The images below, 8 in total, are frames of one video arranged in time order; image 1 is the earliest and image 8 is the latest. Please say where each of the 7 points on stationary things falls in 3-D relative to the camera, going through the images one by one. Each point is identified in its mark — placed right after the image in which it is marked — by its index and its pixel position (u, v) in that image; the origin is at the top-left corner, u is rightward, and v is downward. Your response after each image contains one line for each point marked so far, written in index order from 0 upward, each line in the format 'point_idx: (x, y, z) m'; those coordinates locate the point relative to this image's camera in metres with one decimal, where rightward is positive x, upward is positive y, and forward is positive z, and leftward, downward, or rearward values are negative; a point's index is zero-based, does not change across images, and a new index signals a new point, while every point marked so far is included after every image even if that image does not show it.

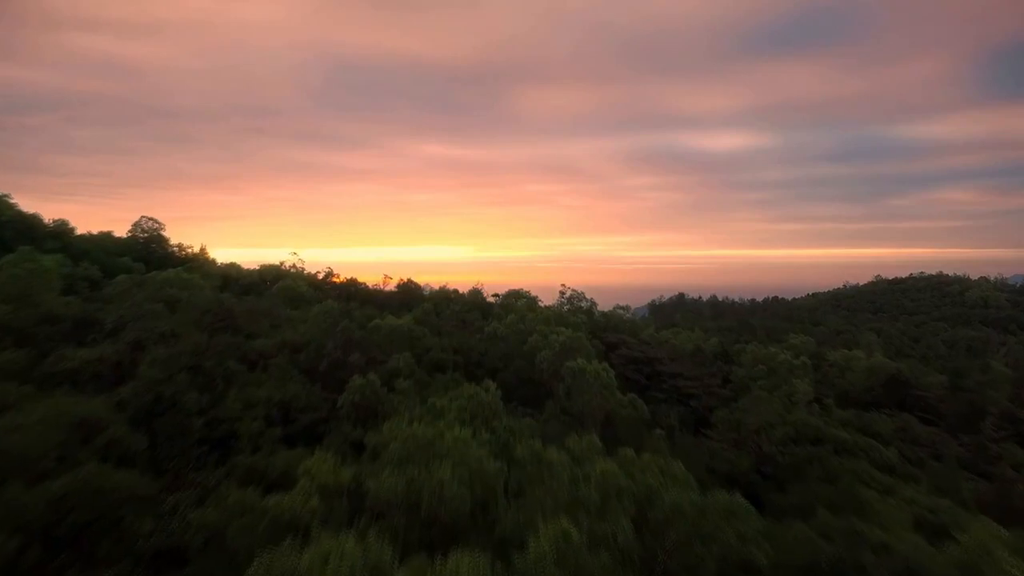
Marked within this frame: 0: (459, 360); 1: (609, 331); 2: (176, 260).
0: (-0.7, -0.9, +11.4) m
1: (+2.0, -0.9, +17.5) m
2: (-6.2, +0.6, +15.7) m
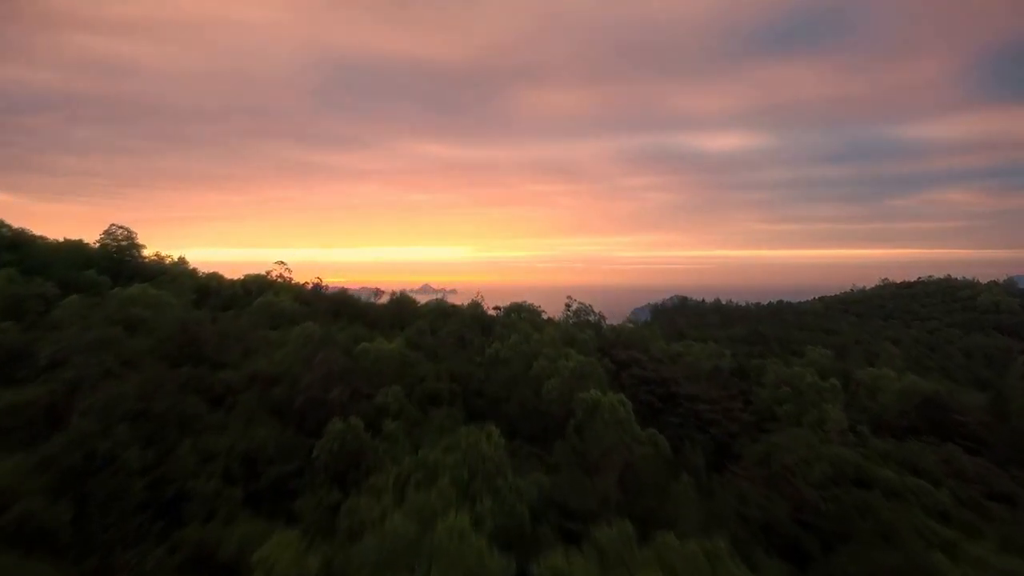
0: (-0.7, -1.2, +10.2) m
1: (+2.0, -1.1, +16.2) m
2: (-6.1, +0.3, +14.5) m
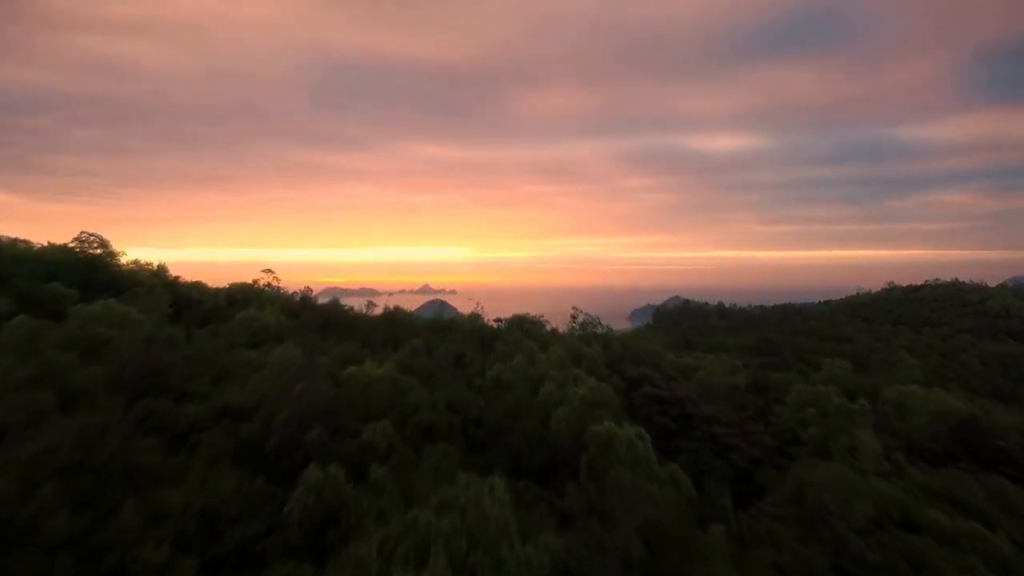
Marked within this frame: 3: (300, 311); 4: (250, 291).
0: (-0.6, -1.4, +9.1) m
1: (+2.0, -1.3, +15.1) m
2: (-6.1, +0.1, +13.4) m
3: (-3.7, -0.4, +15.1) m
4: (-5.0, -0.1, +16.5) m
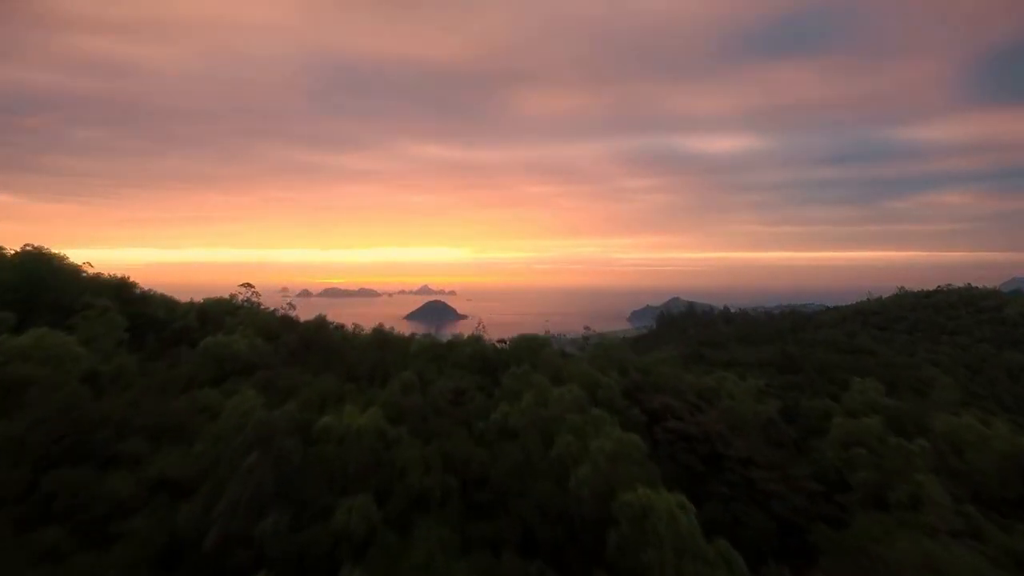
0: (-0.5, -1.7, +7.5) m
1: (+2.1, -1.6, +13.5) m
2: (-6.0, -0.1, +11.8) m
3: (-3.6, -0.7, +13.4) m
4: (-4.9, -0.4, +14.9) m
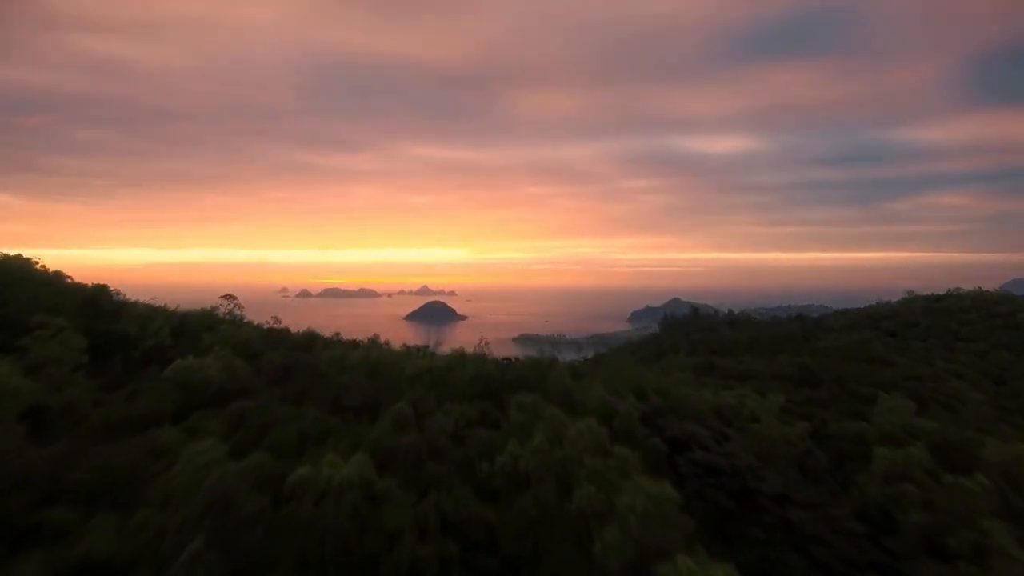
0: (-0.4, -1.9, +6.2) m
1: (+2.2, -1.8, +12.3) m
2: (-5.9, -0.3, +10.5) m
3: (-3.5, -0.9, +12.2) m
4: (-4.8, -0.5, +13.6) m
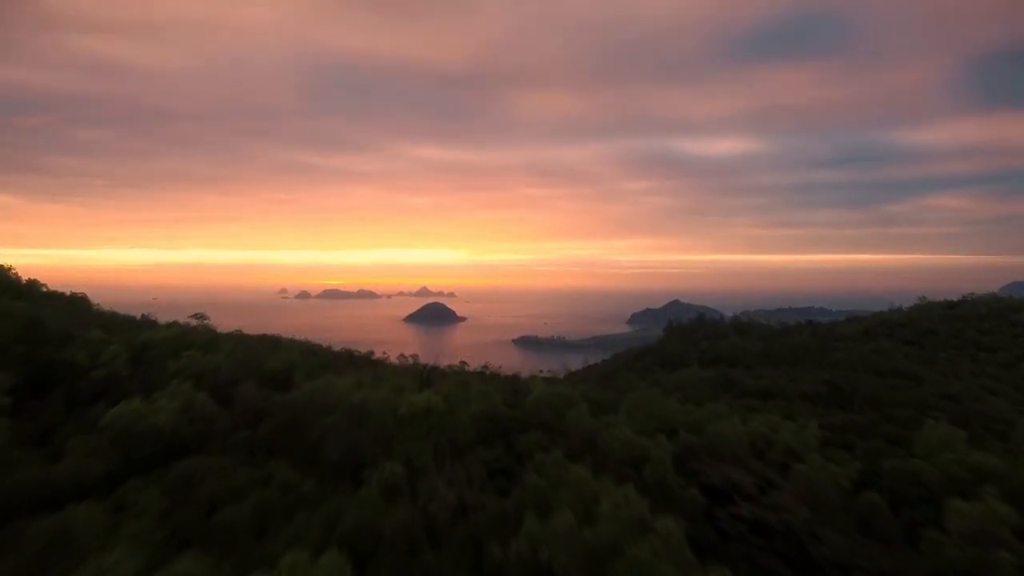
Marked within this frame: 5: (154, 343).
0: (-0.3, -2.1, +4.5) m
1: (+2.3, -2.1, +10.6) m
2: (-5.8, -0.6, +8.8) m
3: (-3.4, -1.2, +10.5) m
4: (-4.7, -0.8, +11.9) m
5: (-4.9, -0.8, +11.9) m
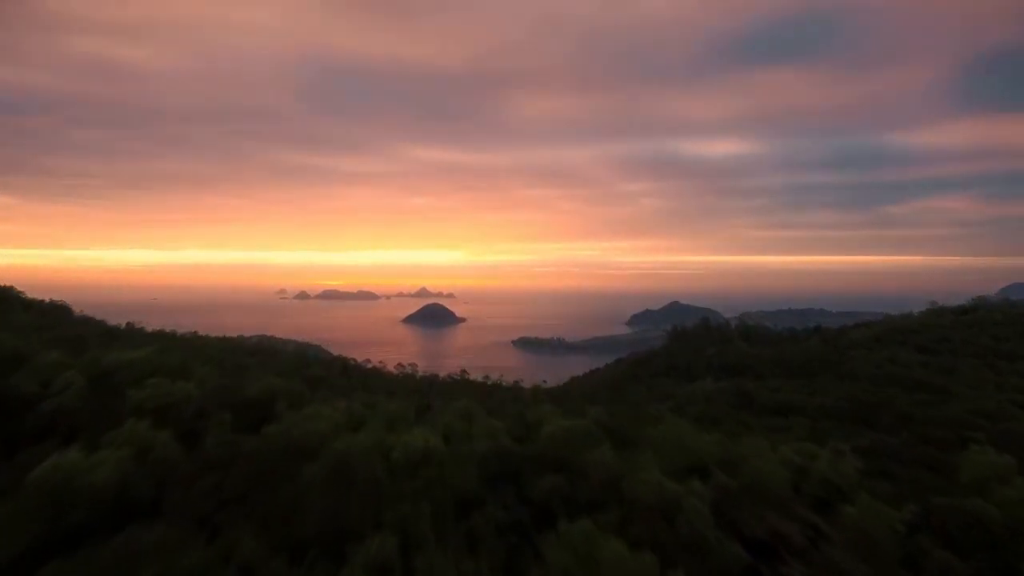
0: (-0.2, -2.3, +3.2) m
1: (+2.5, -2.3, +9.2) m
2: (-5.7, -0.8, +7.4) m
3: (-3.3, -1.4, +9.1) m
4: (-4.6, -1.0, +10.6) m
5: (-4.8, -1.0, +10.6) m
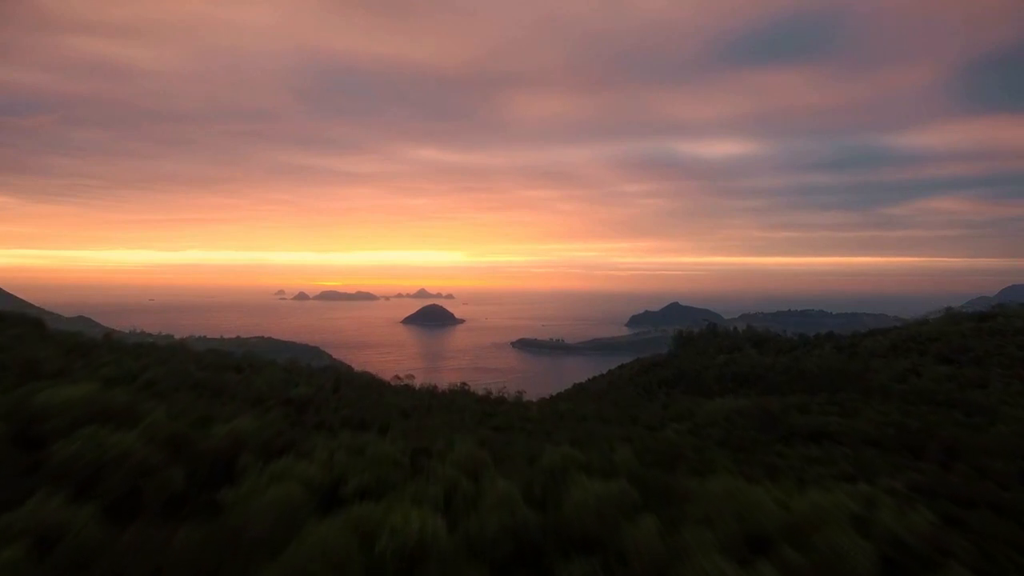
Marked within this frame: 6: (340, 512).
0: (0.0, -2.6, +1.3) m
1: (+2.6, -2.6, +7.3) m
2: (-5.5, -1.1, +5.6) m
3: (-3.1, -1.6, +7.2) m
4: (-4.4, -1.3, +8.7) m
5: (-4.7, -1.2, +8.7) m
6: (-1.4, -1.7, +6.7) m
